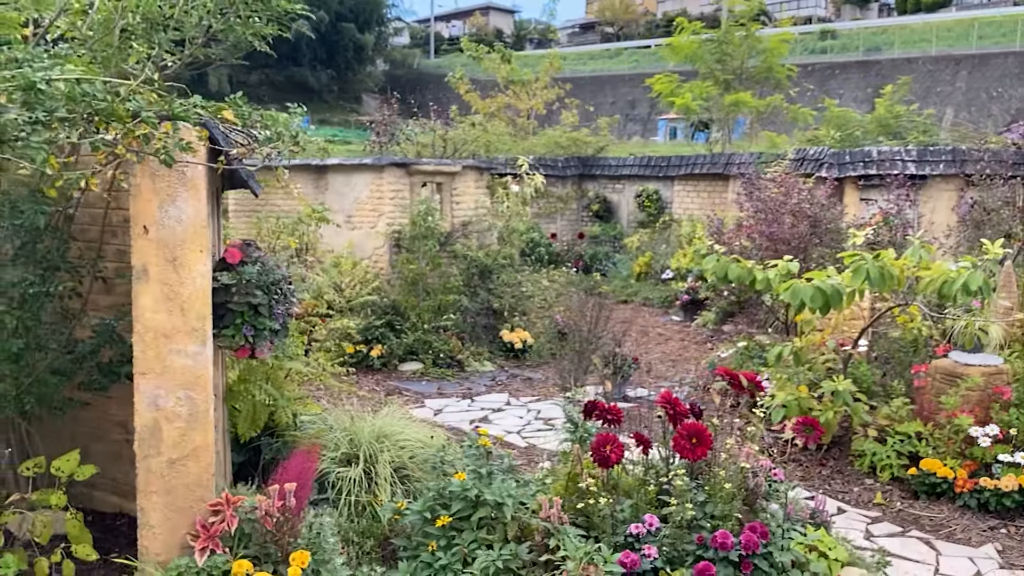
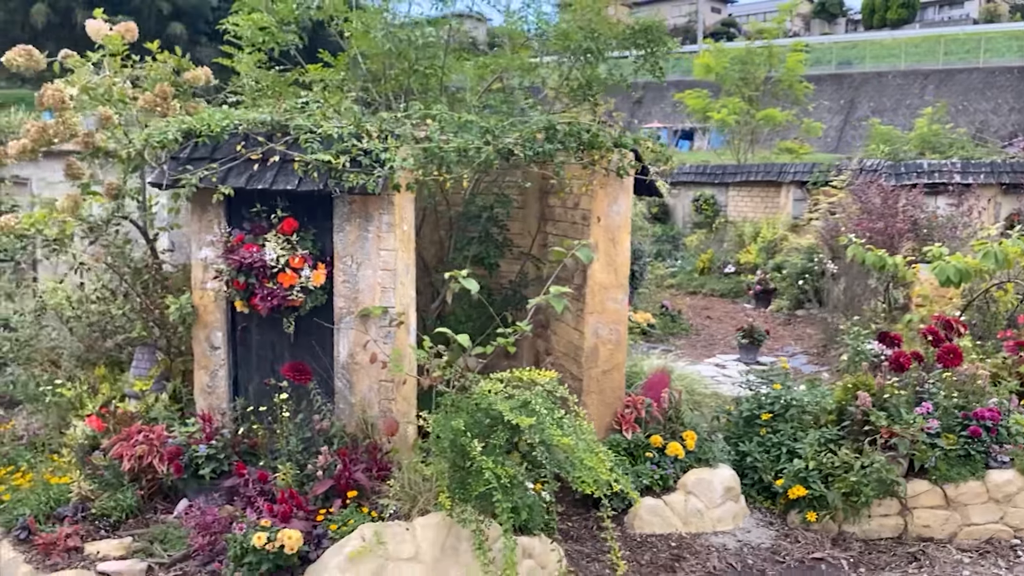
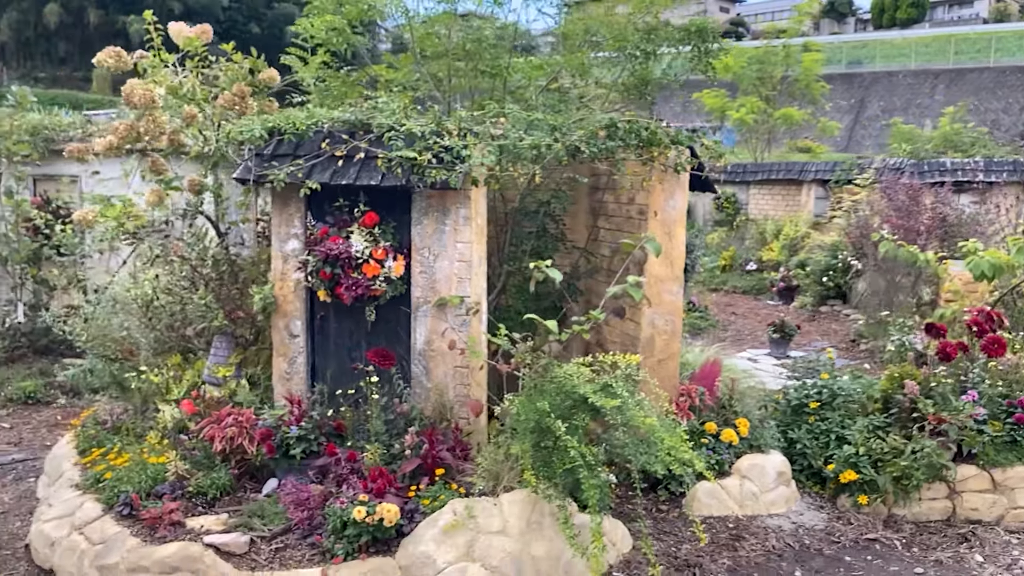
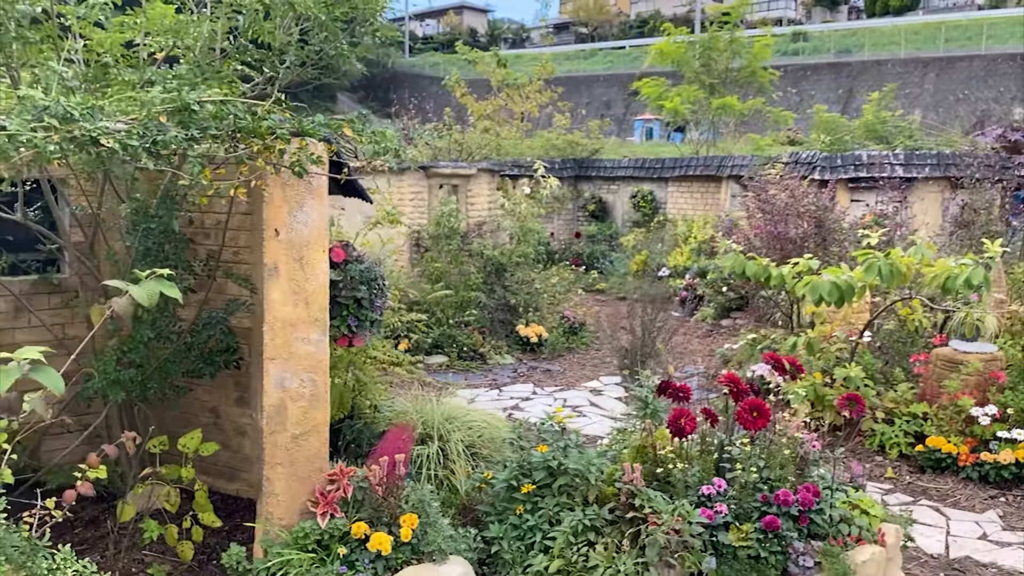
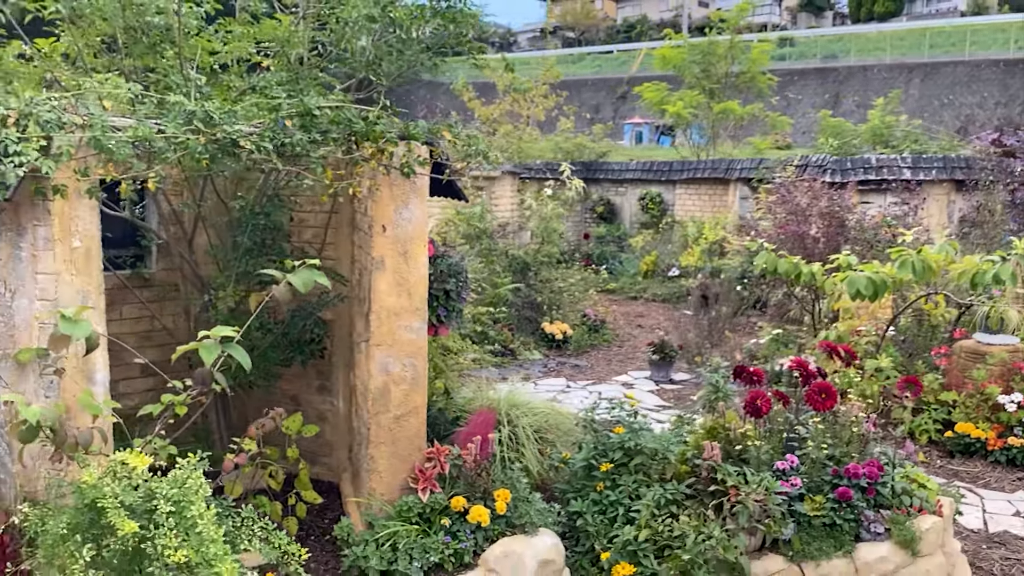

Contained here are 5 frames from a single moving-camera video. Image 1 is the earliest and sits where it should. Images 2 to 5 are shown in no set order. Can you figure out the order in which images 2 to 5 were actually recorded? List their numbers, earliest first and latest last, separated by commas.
4, 5, 2, 3
